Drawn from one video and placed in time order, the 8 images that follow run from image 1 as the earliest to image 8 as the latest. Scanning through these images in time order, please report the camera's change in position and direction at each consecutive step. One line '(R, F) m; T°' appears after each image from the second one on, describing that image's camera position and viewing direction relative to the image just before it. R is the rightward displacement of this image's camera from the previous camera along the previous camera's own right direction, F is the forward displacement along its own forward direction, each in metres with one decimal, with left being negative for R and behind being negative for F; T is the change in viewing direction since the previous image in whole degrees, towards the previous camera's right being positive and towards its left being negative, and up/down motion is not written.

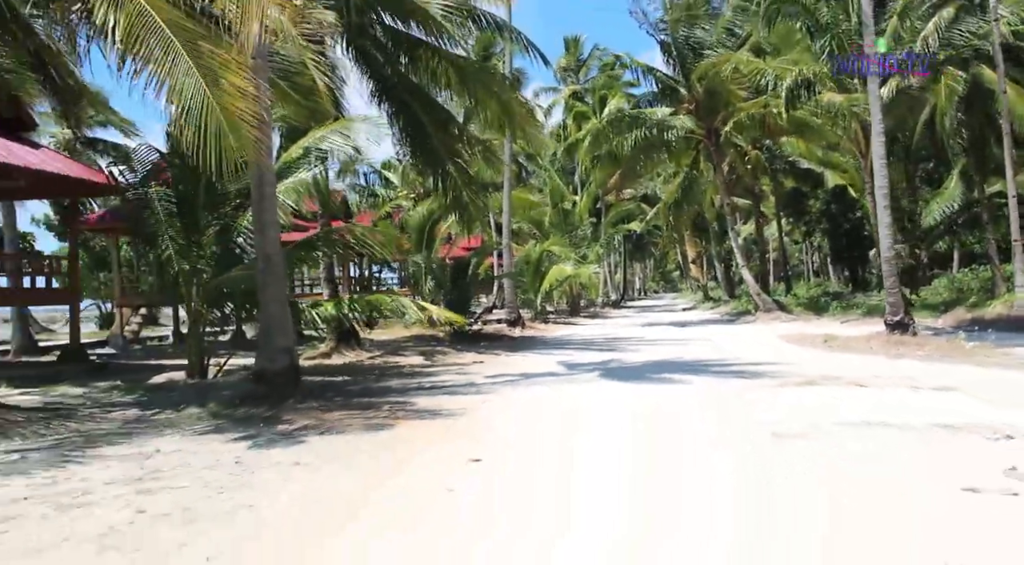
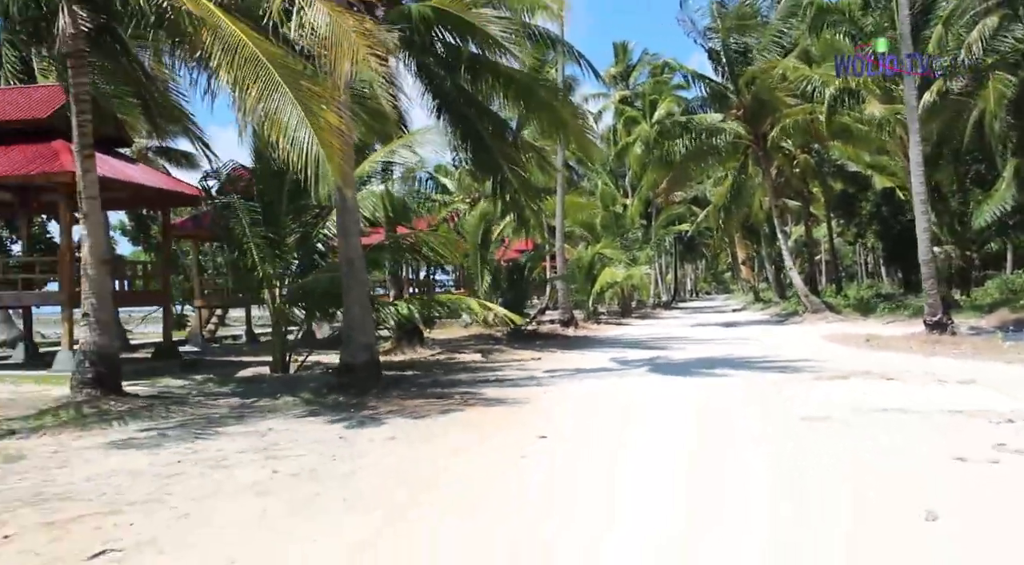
(-0.1, -1.1) m; -3°
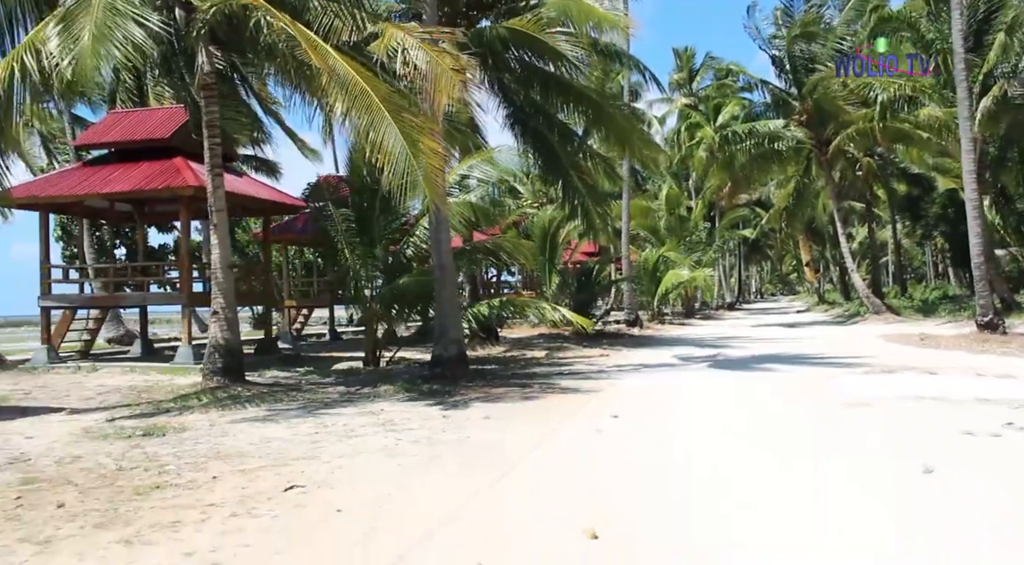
(-0.1, -1.3) m; -4°
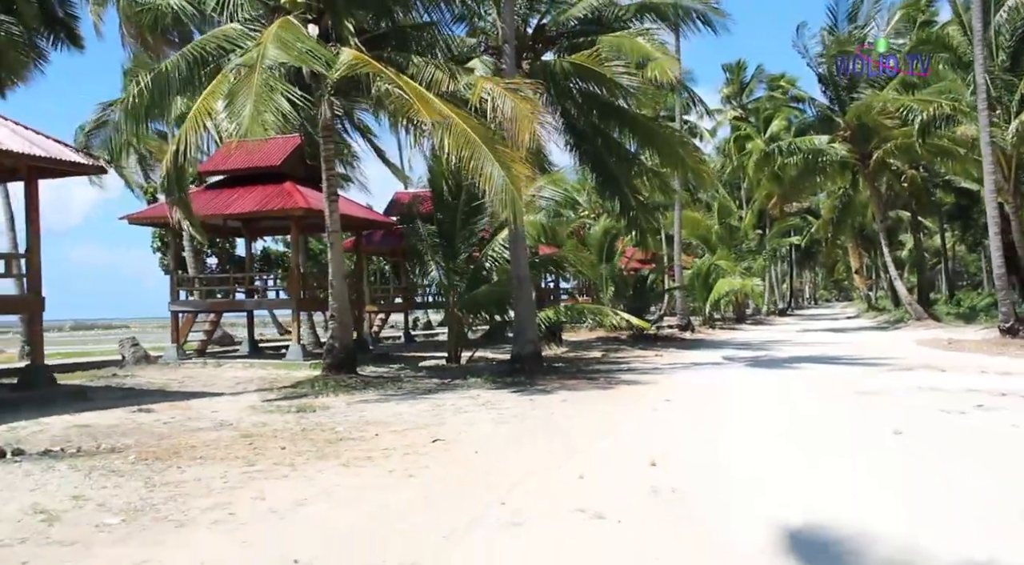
(-0.3, -2.2) m; -3°
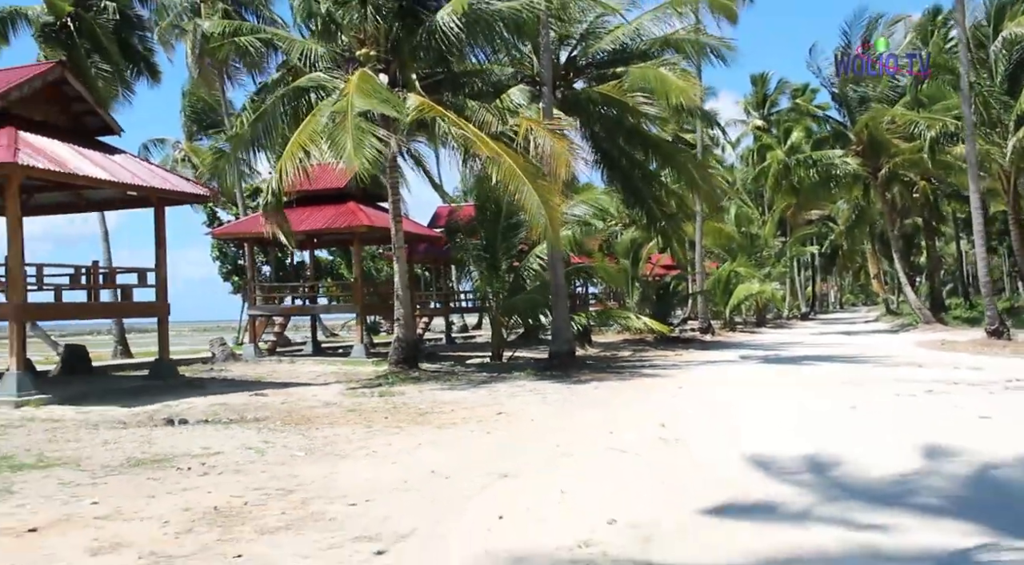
(-0.2, -2.4) m; -2°
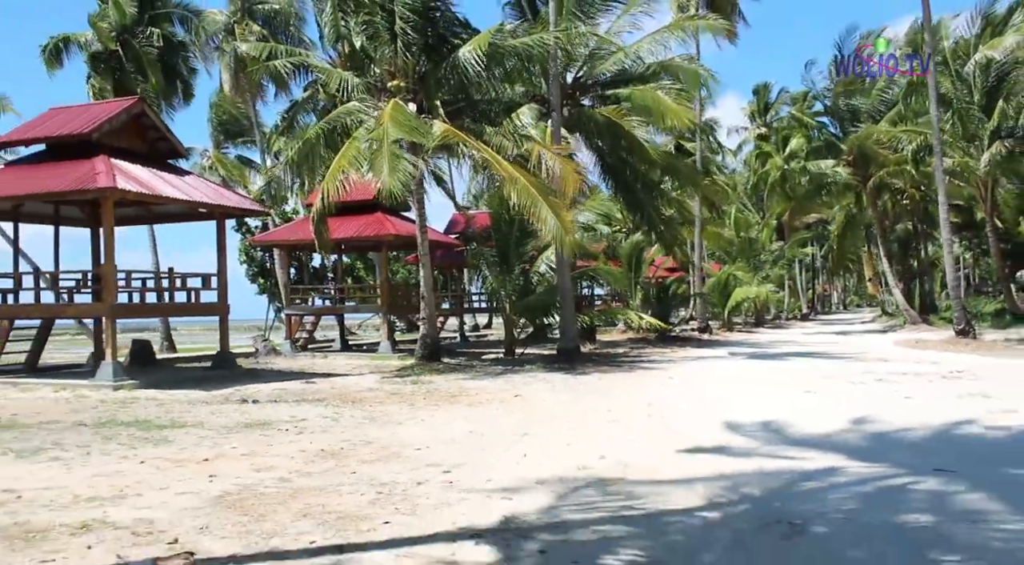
(-0.1, -2.2) m; 0°
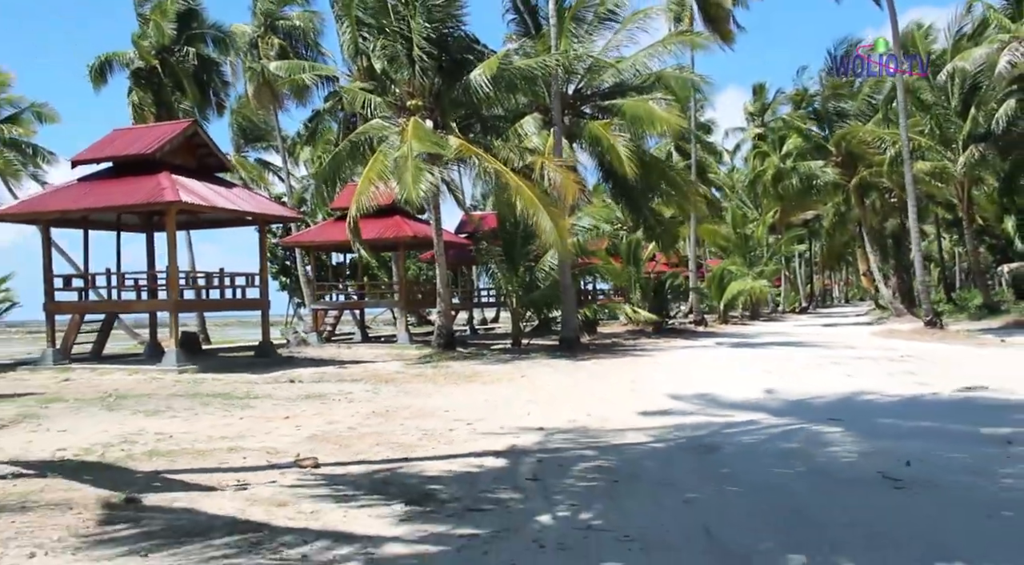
(0.0, -2.2) m; 0°
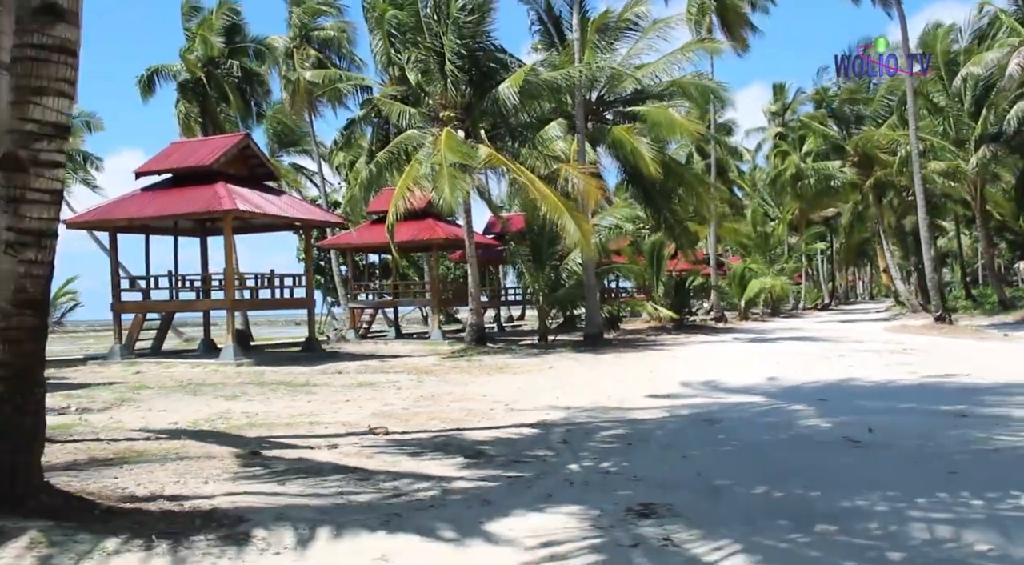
(-0.1, -1.4) m; -2°
